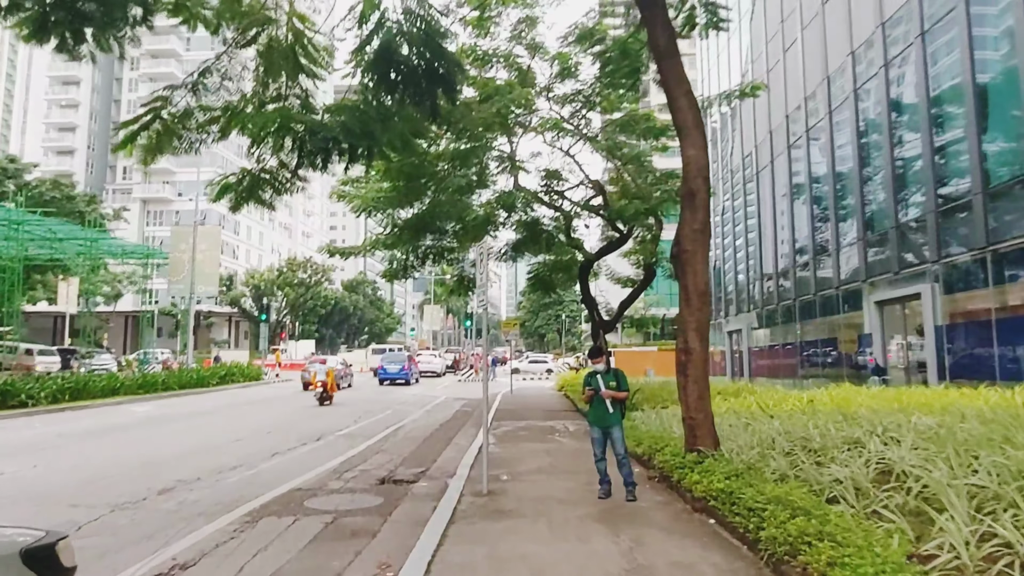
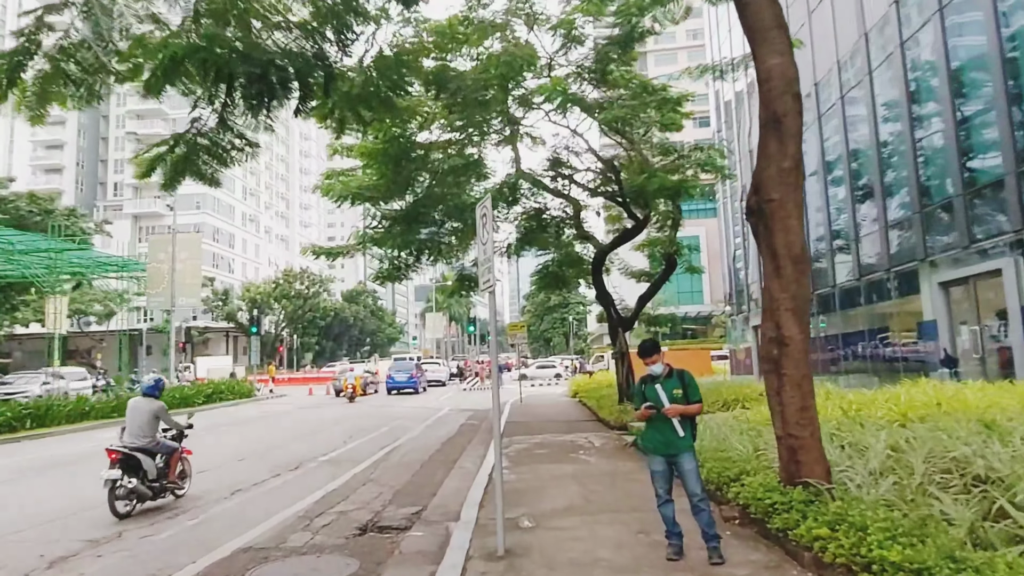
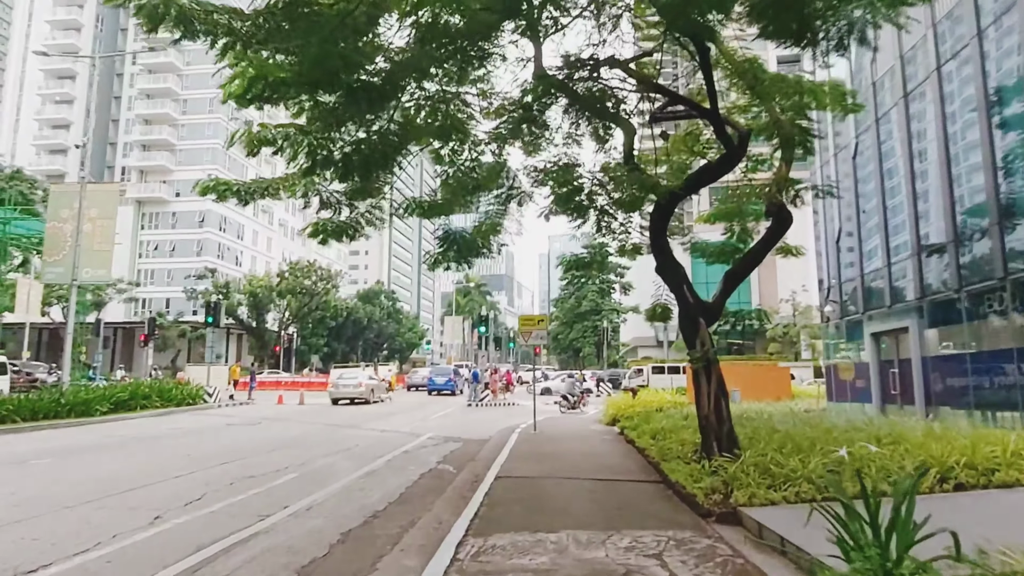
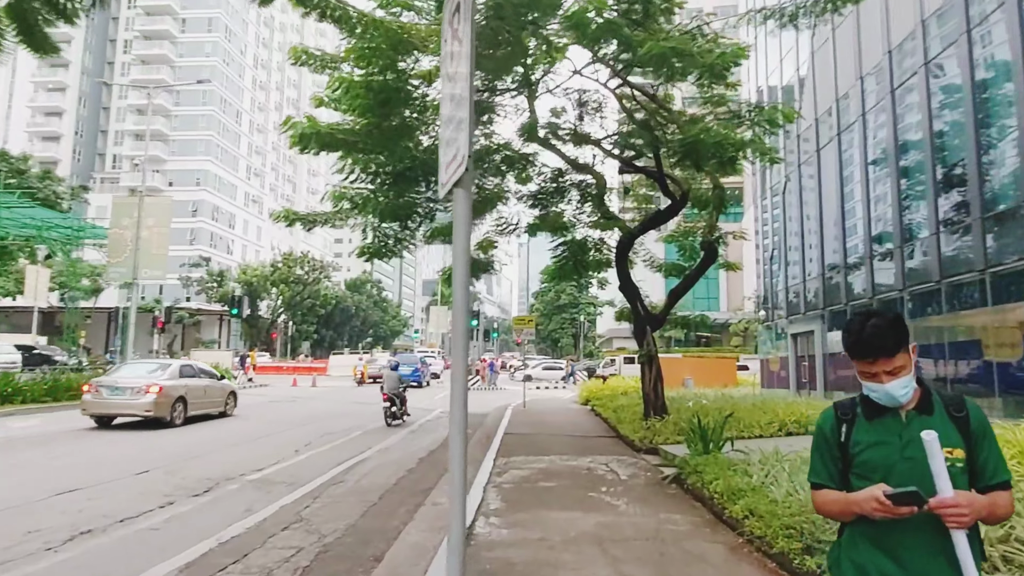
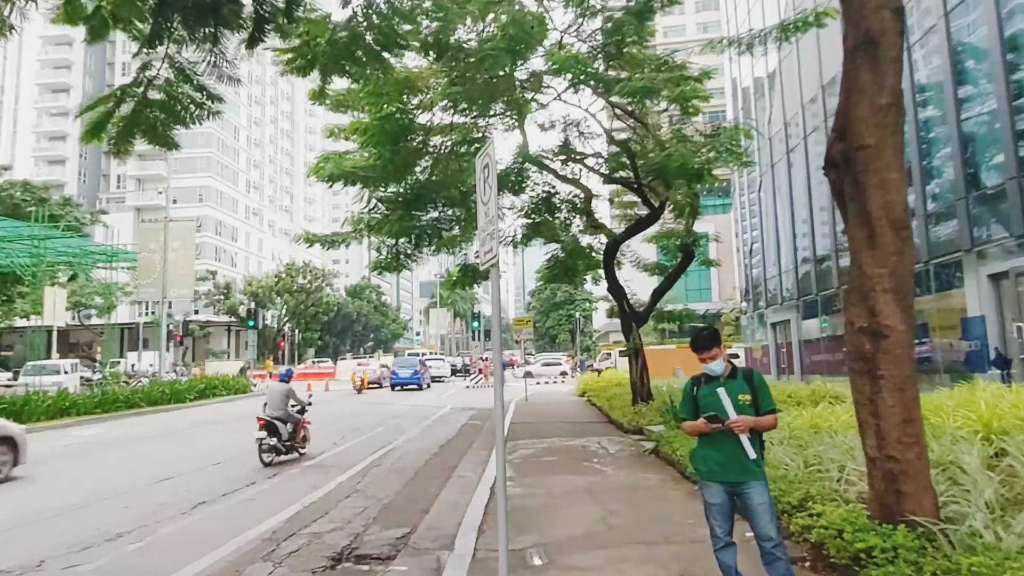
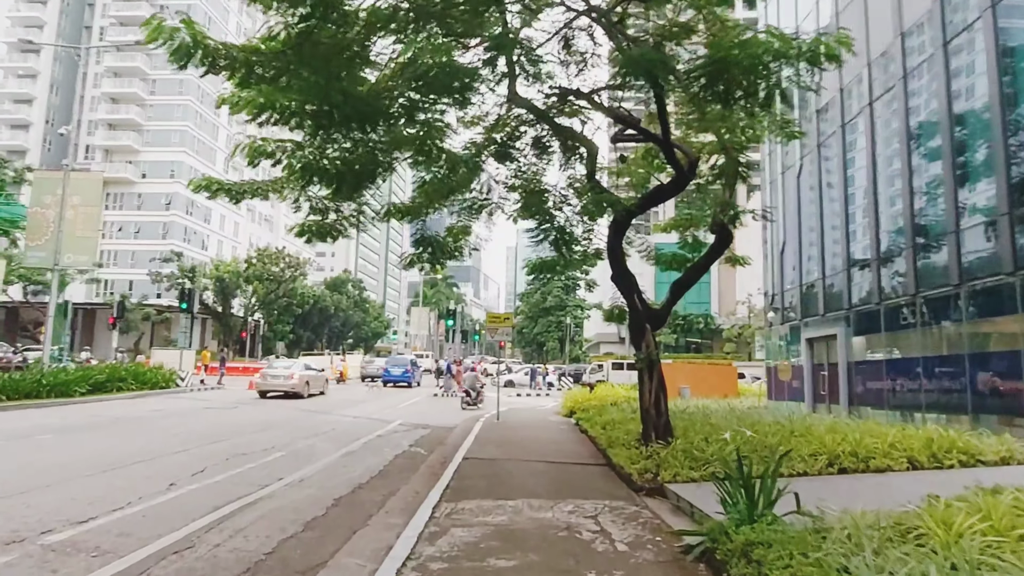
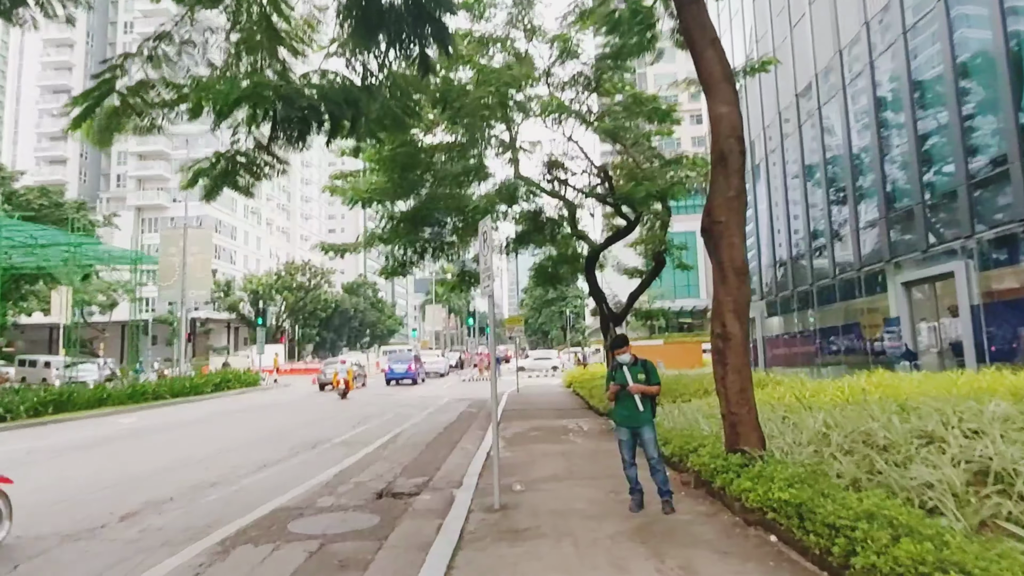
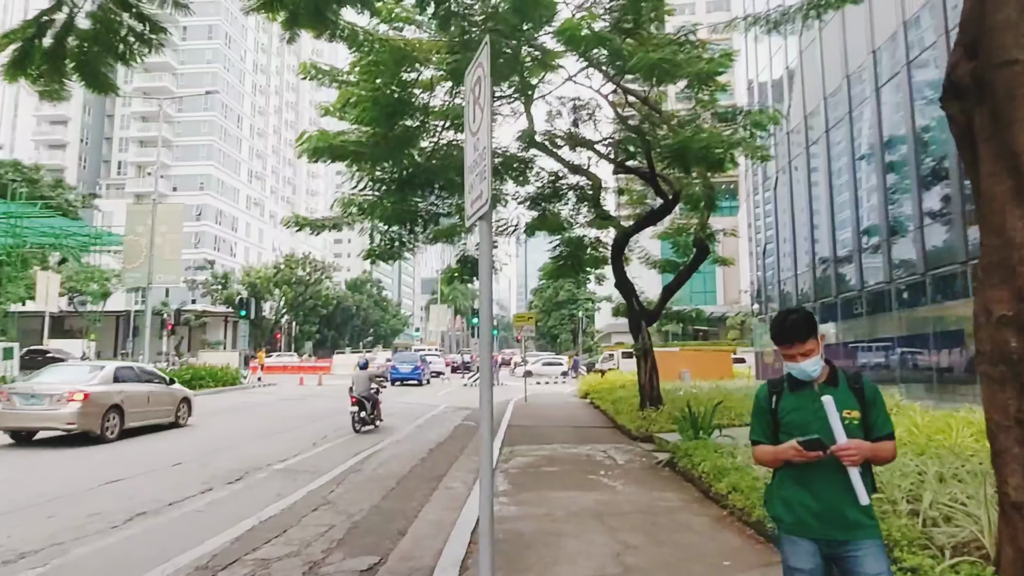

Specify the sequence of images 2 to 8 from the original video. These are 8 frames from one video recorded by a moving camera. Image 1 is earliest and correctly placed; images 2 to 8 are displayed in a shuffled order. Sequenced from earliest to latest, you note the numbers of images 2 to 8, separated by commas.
7, 2, 5, 8, 4, 6, 3
